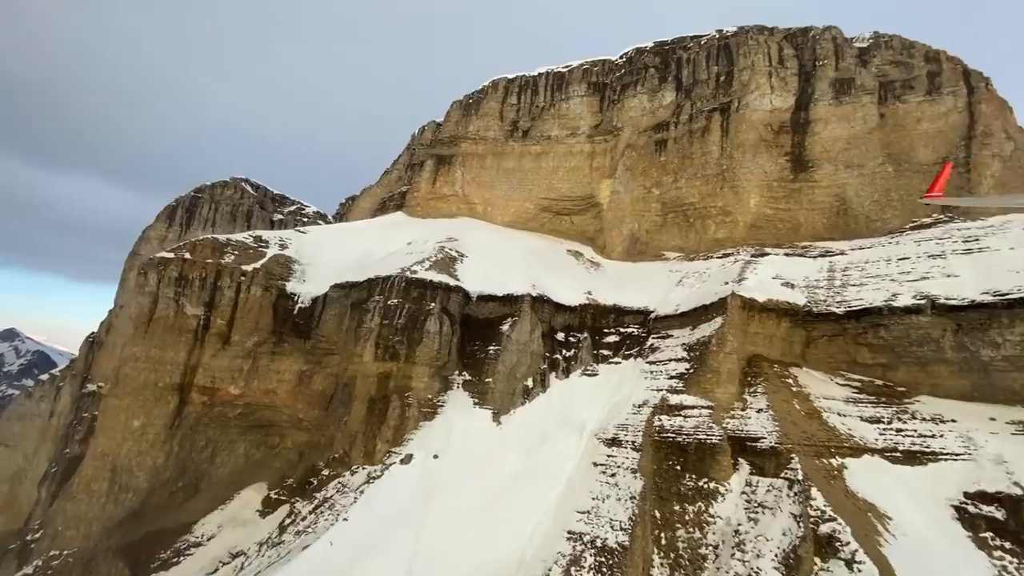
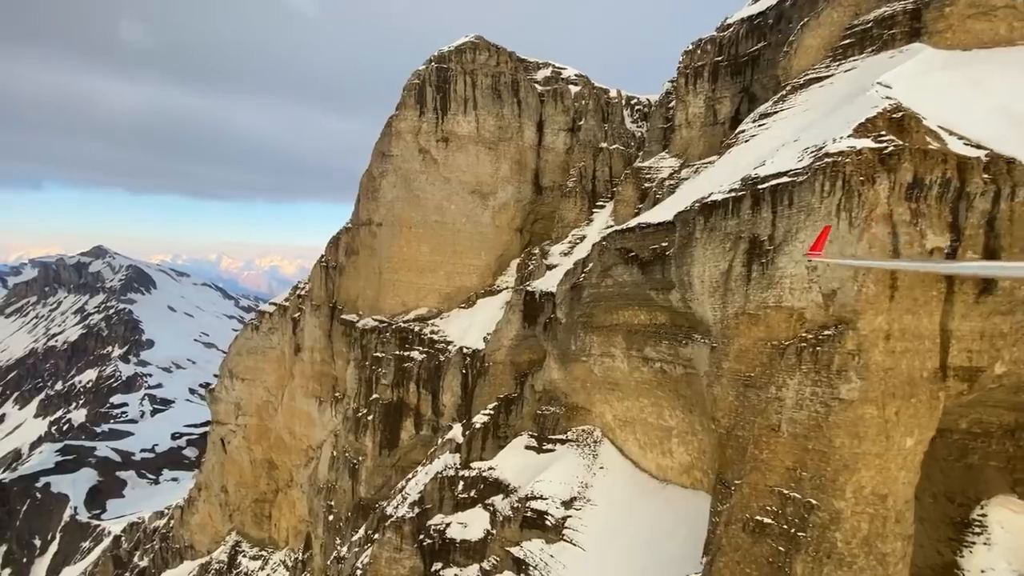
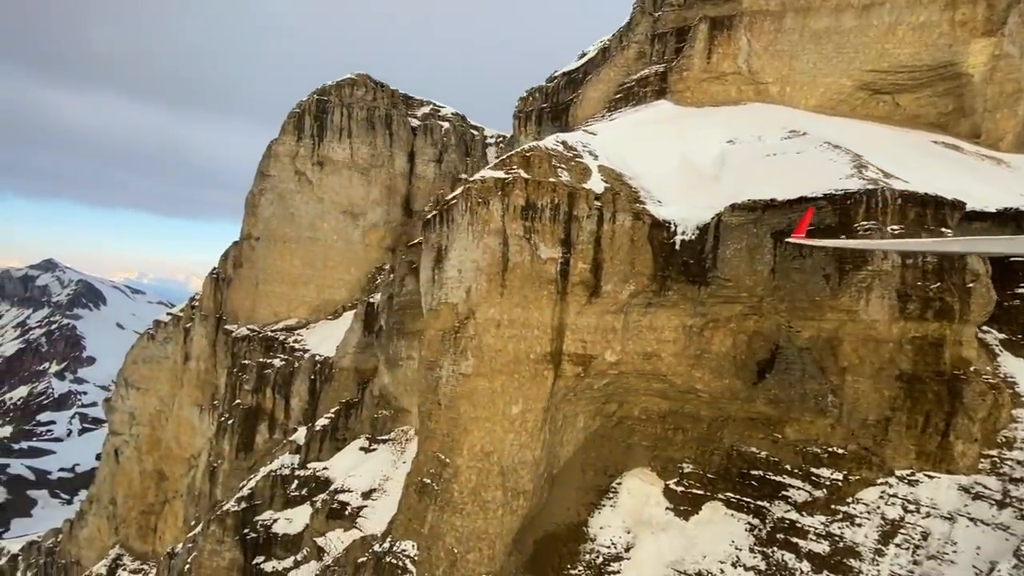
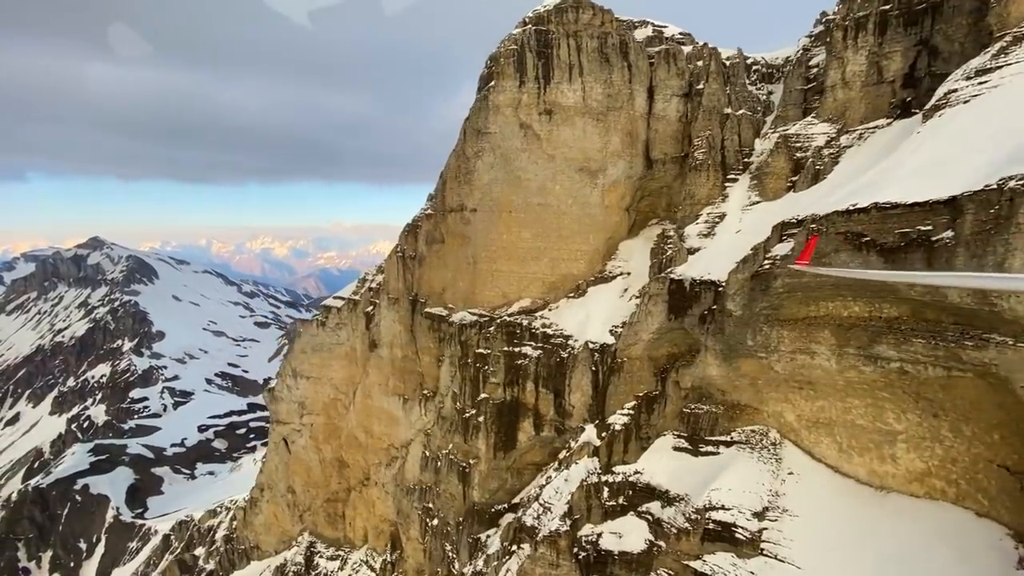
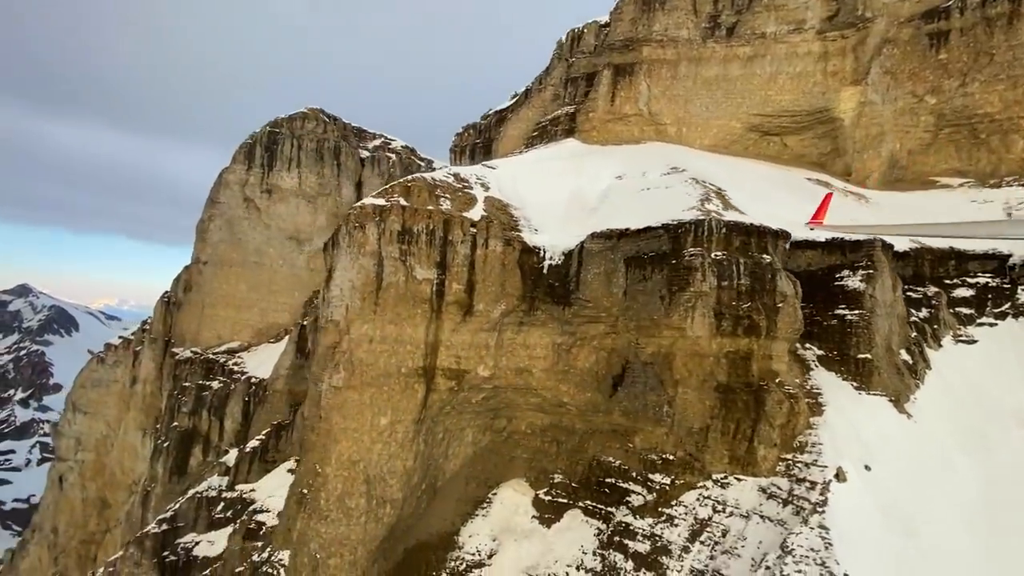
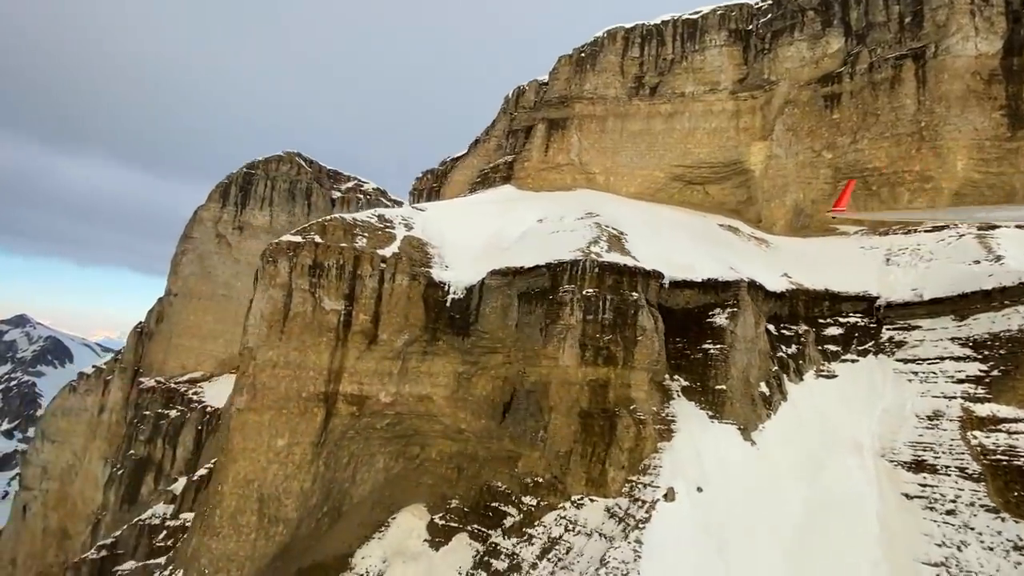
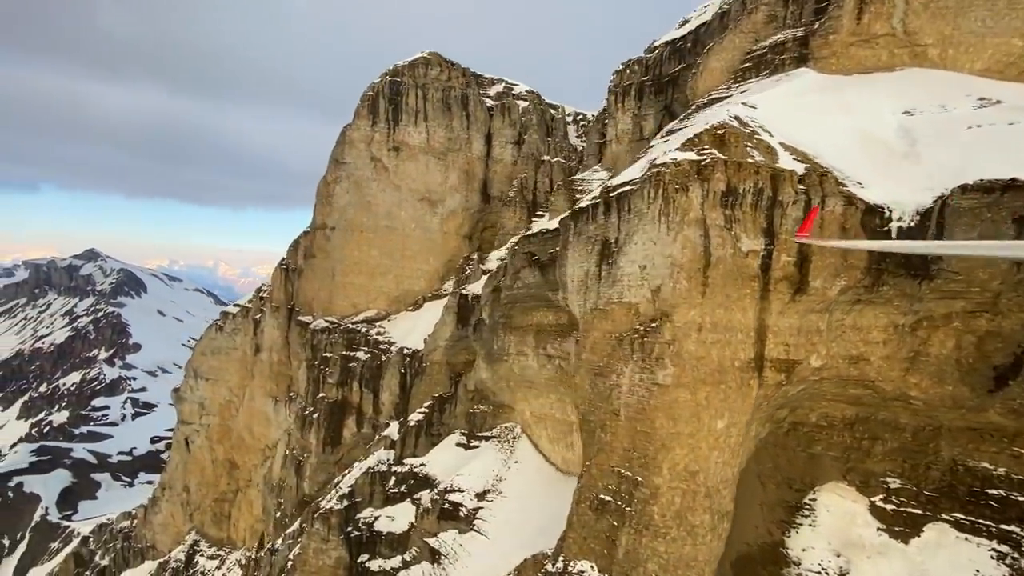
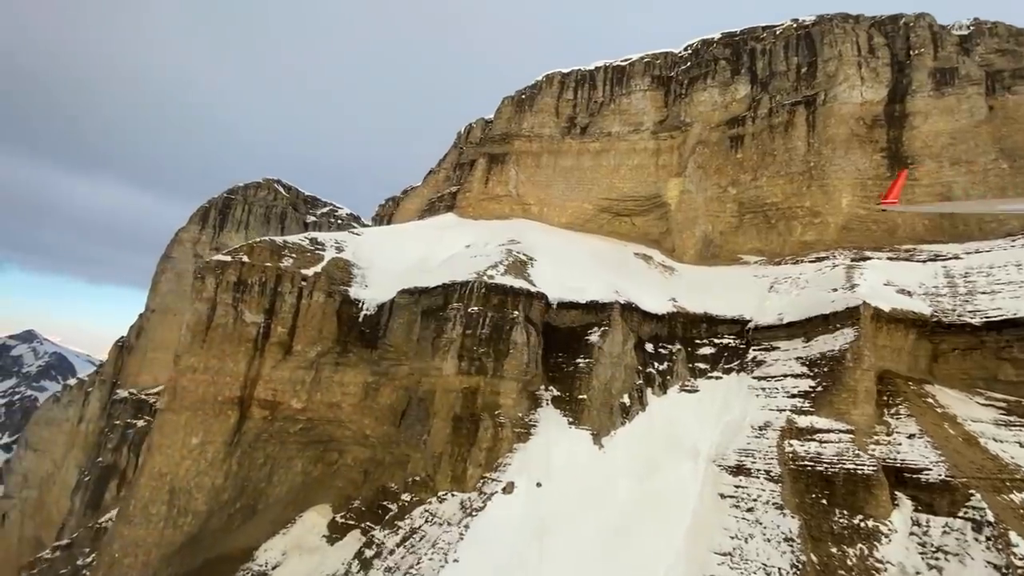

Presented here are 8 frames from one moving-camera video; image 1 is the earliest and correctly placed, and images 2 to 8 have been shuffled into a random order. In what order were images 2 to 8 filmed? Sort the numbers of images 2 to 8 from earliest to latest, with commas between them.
8, 6, 5, 3, 7, 2, 4
